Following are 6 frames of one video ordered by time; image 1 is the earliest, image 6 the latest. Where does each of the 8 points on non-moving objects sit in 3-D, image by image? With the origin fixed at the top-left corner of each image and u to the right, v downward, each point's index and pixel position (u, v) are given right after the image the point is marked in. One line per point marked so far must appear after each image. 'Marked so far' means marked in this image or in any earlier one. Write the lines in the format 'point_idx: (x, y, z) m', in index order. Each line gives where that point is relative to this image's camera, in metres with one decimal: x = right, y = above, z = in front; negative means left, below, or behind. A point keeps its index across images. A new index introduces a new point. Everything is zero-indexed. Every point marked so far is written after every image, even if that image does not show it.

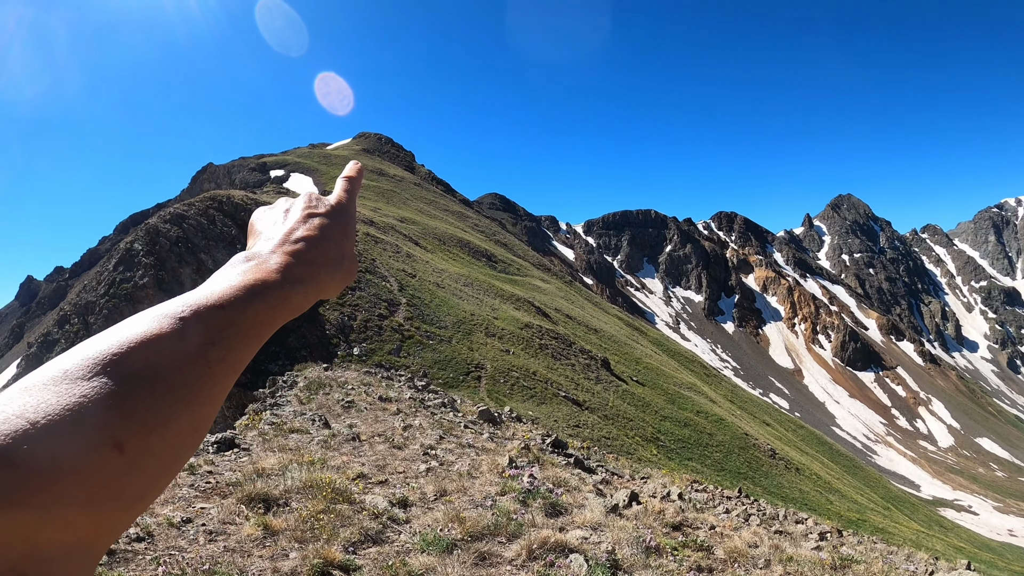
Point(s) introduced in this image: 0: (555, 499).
0: (+0.5, -4.3, +9.9) m
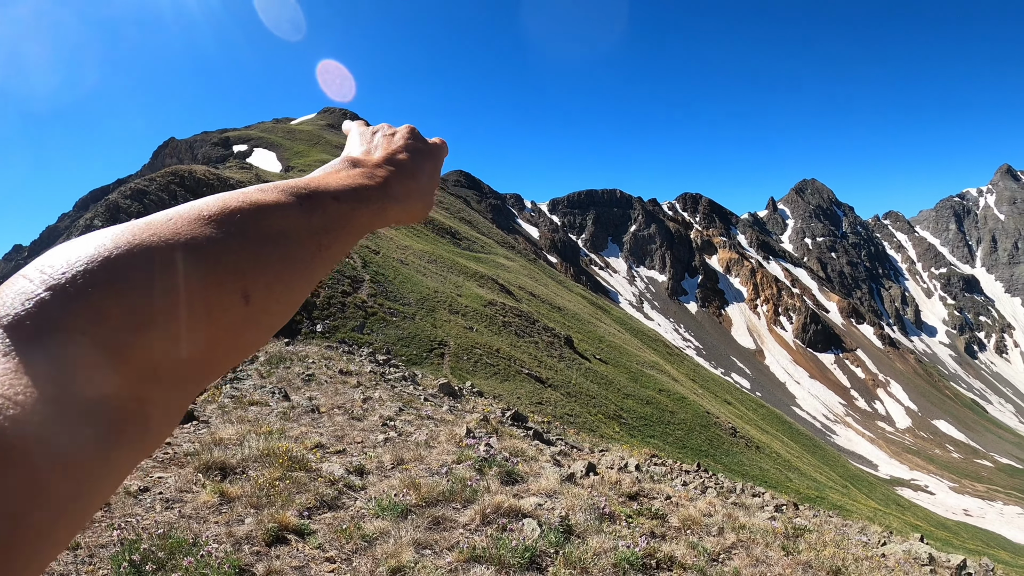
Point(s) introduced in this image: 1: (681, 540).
0: (-0.2, -3.9, +9.9) m
1: (+3.1, -4.7, +8.4) m
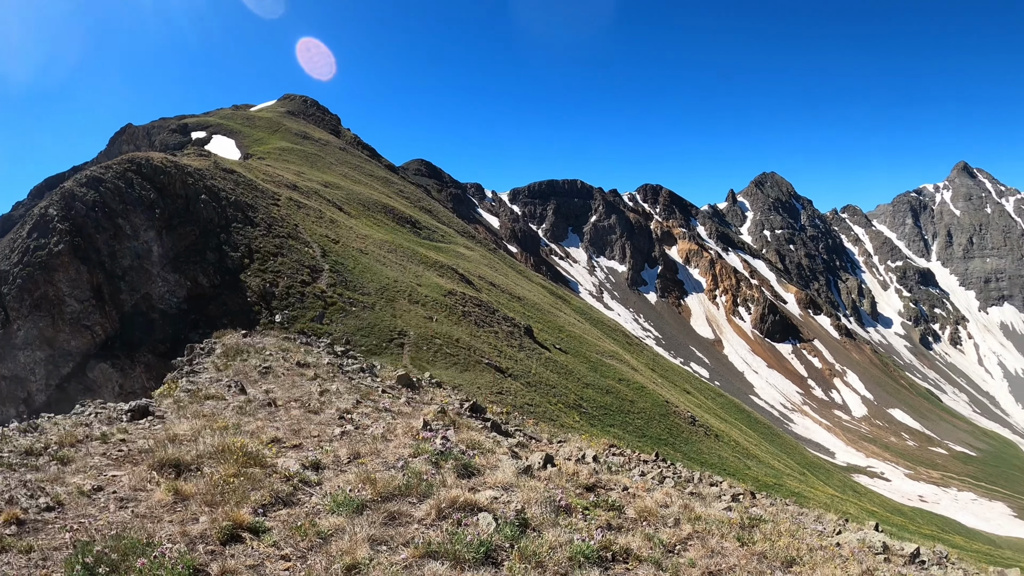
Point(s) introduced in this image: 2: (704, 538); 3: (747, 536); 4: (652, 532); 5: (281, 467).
0: (-1.0, -3.7, +9.9) m
1: (+2.3, -4.5, +8.5) m
2: (+3.6, -4.7, +8.7) m
3: (+4.5, -4.7, +8.8) m
4: (+2.6, -4.5, +8.6) m
5: (-4.6, -3.6, +9.1) m
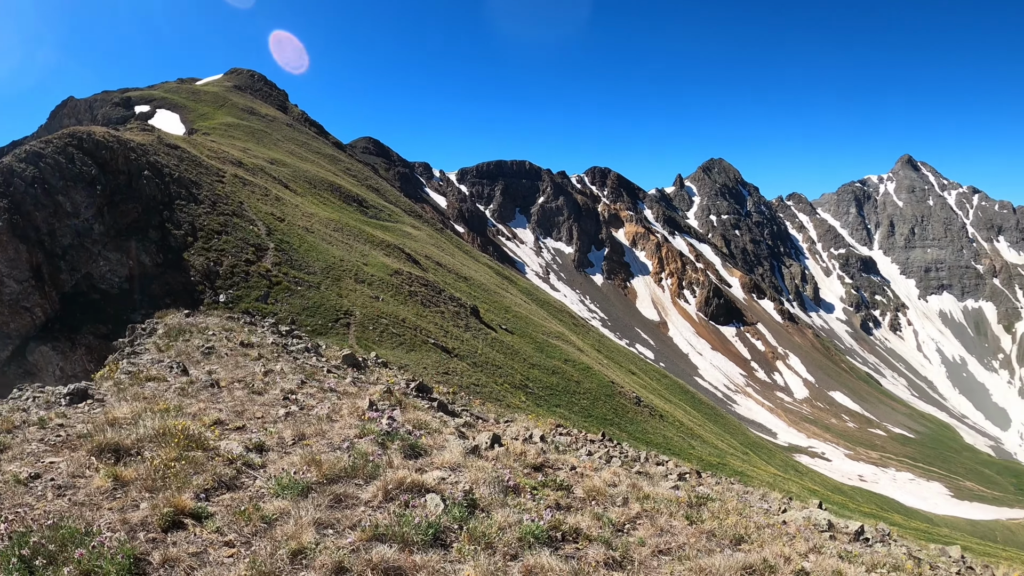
0: (-2.1, -3.3, +9.8) m
1: (+1.3, -4.1, +8.5) m
2: (+2.5, -4.3, +8.8) m
3: (+3.4, -4.4, +8.9) m
4: (+1.5, -4.2, +8.6) m
5: (-5.6, -3.2, +8.9) m
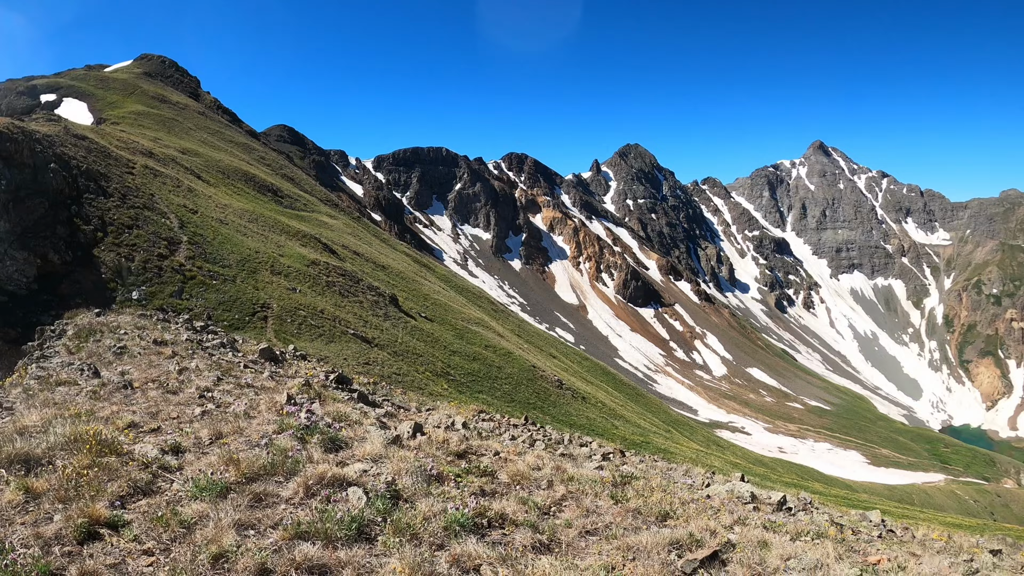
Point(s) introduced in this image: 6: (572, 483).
0: (-3.5, -3.2, +9.7) m
1: (-0.1, -3.9, +8.5) m
2: (+1.1, -4.0, +8.8) m
3: (+2.0, -4.1, +9.0) m
4: (+0.2, -3.9, +8.6) m
5: (-7.0, -3.1, +8.6) m
6: (+1.2, -4.0, +9.3) m
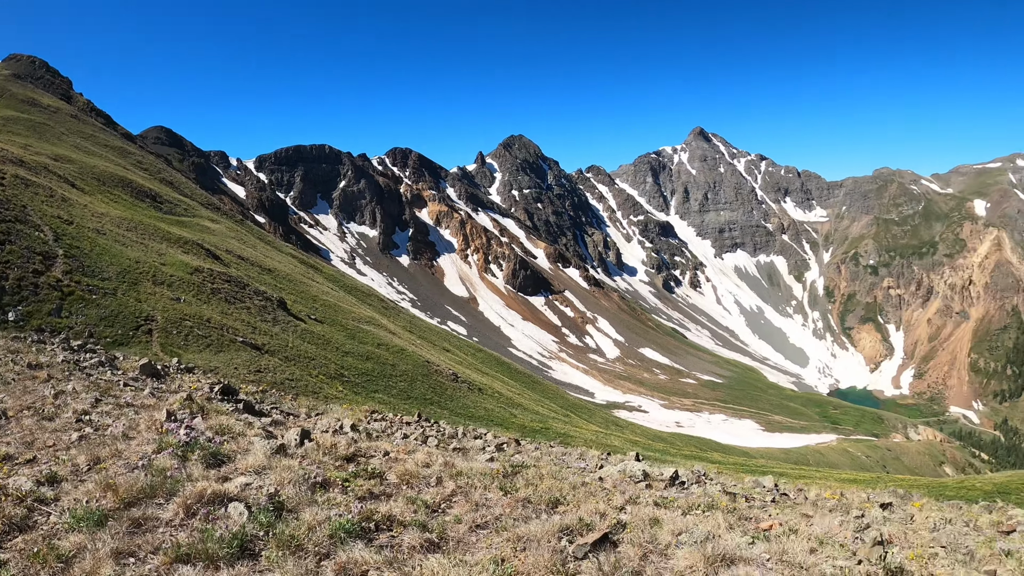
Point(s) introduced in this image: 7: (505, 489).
0: (-5.5, -3.4, +9.6) m
1: (-2.0, -3.8, +8.6) m
2: (-0.7, -3.9, +9.0) m
3: (+0.2, -3.9, +9.2) m
4: (-1.7, -3.8, +8.7) m
5: (-8.9, -3.5, +8.4) m
6: (-0.7, -3.9, +9.4) m
7: (0.0, -3.9, +9.1) m
